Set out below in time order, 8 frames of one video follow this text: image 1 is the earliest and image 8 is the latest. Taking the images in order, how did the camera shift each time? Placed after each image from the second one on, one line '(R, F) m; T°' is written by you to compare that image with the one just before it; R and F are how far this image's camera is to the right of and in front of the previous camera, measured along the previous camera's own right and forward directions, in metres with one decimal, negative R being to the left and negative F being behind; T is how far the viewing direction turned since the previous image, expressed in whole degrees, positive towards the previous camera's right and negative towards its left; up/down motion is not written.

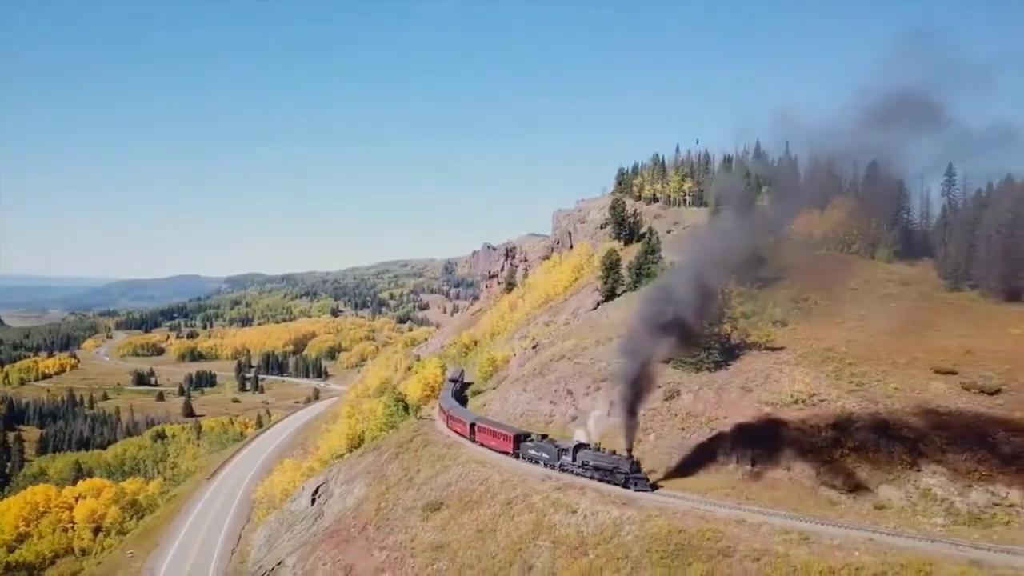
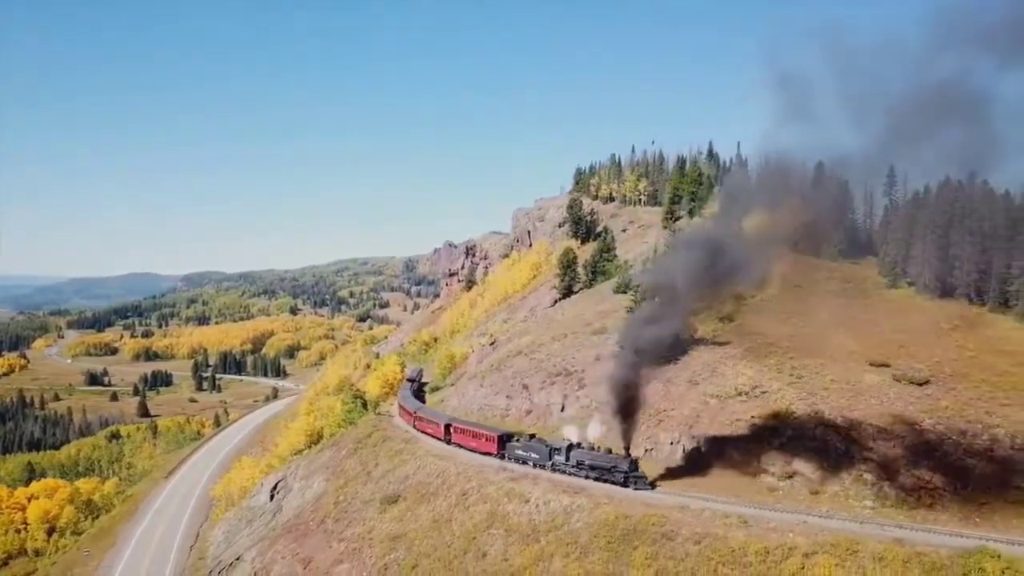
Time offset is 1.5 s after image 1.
(+0.4, -1.5) m; +3°
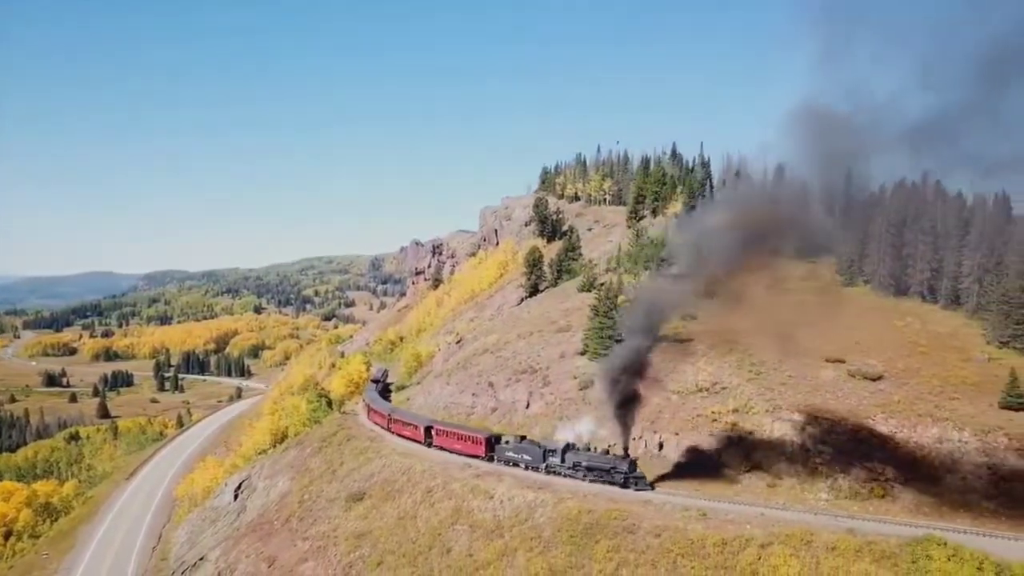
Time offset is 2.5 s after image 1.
(+0.2, -0.5) m; +2°
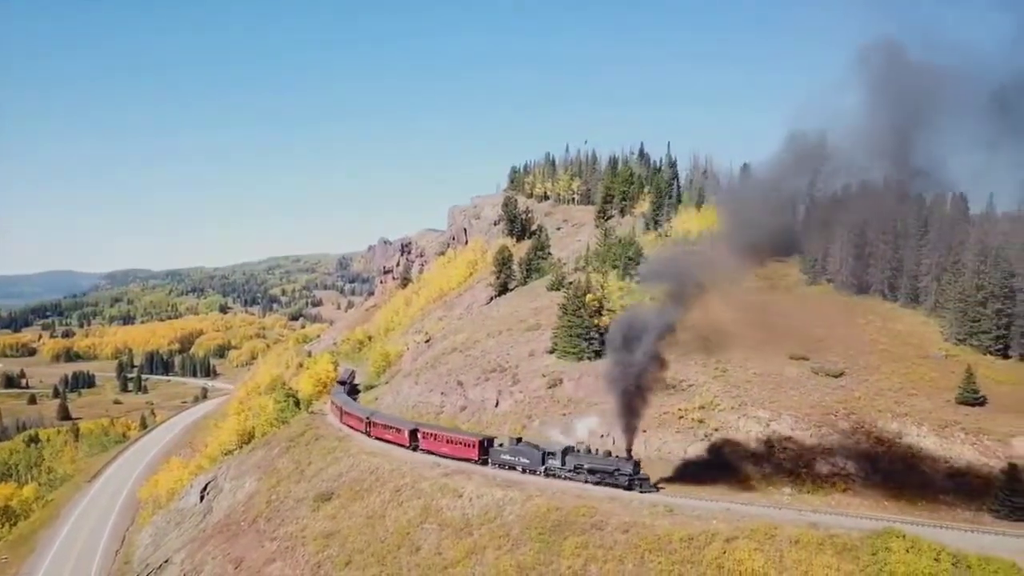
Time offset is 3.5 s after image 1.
(+0.1, -0.2) m; +2°
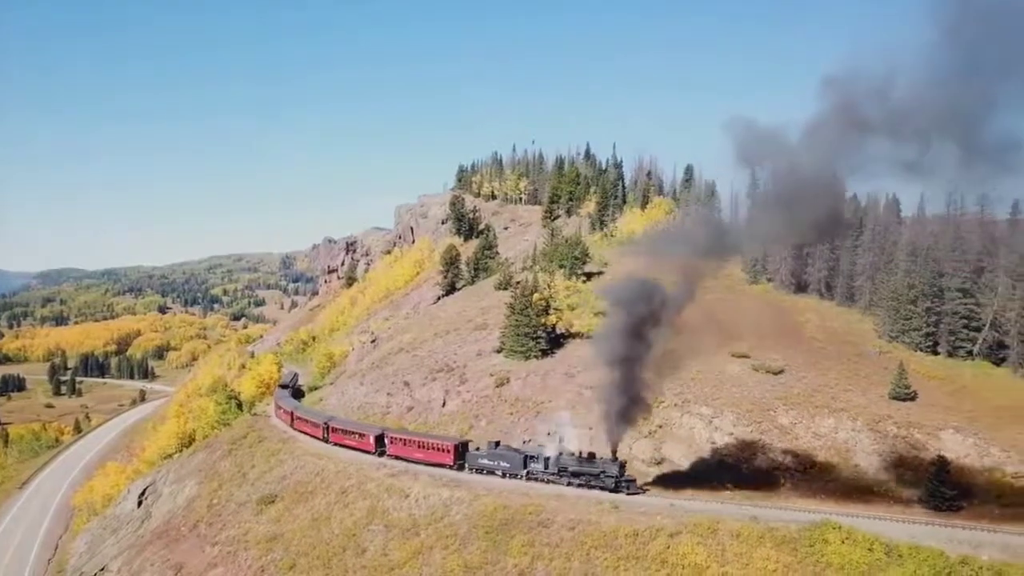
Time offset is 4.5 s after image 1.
(+0.1, -0.2) m; +4°
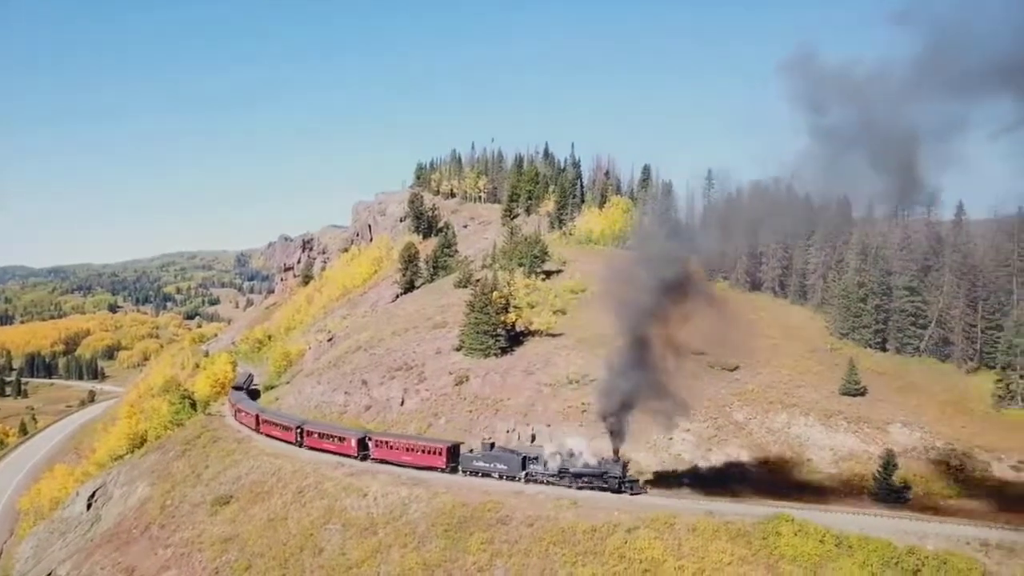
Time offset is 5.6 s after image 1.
(+0.1, -0.2) m; +3°
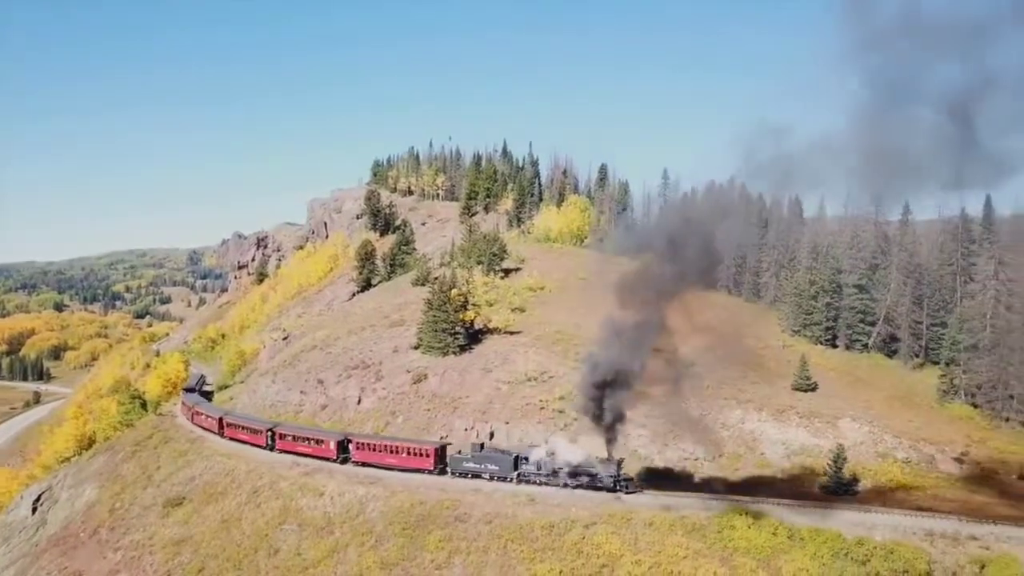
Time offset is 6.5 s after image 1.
(+0.1, -0.2) m; +3°
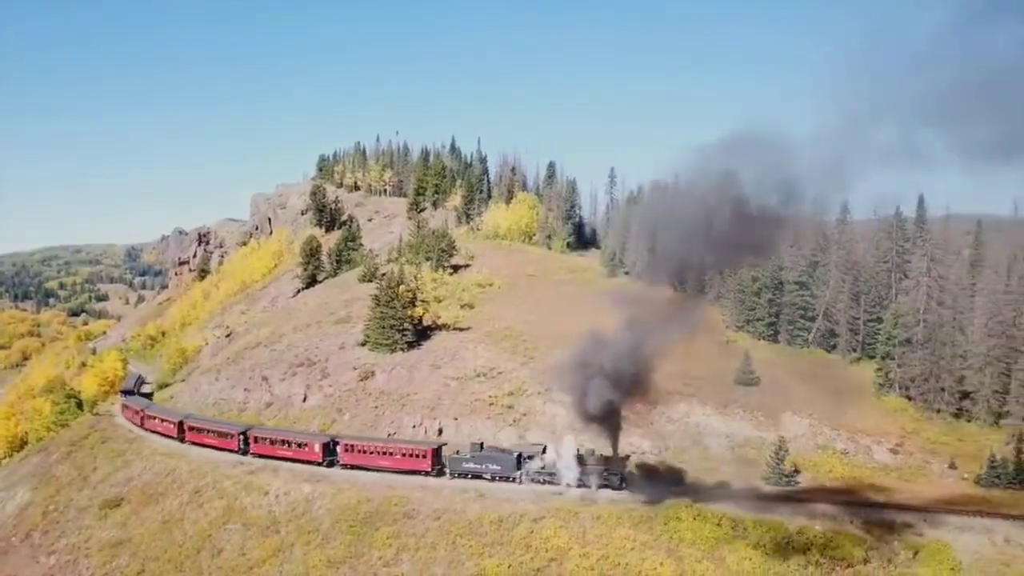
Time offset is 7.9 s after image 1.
(+0.1, -0.2) m; +4°
